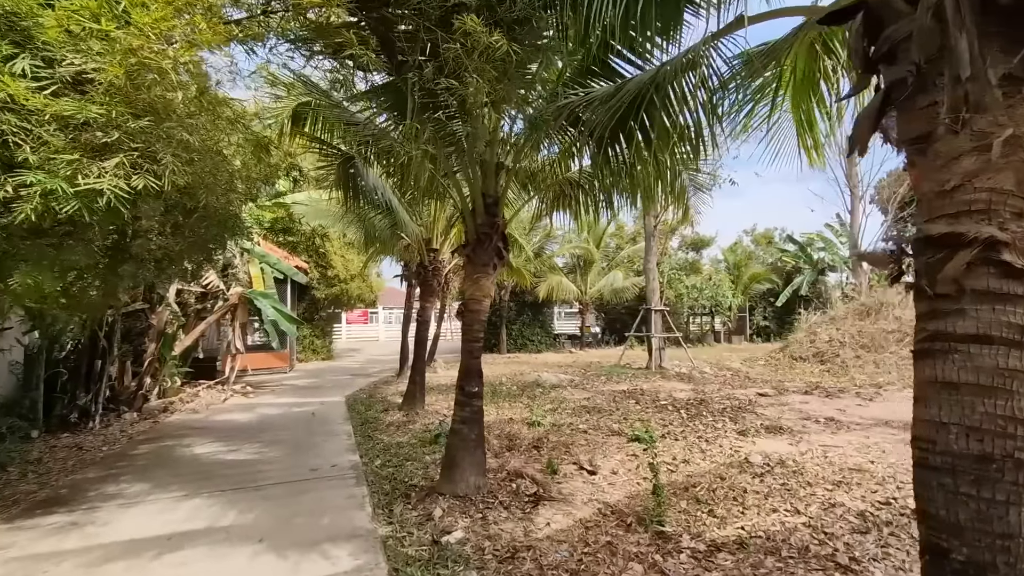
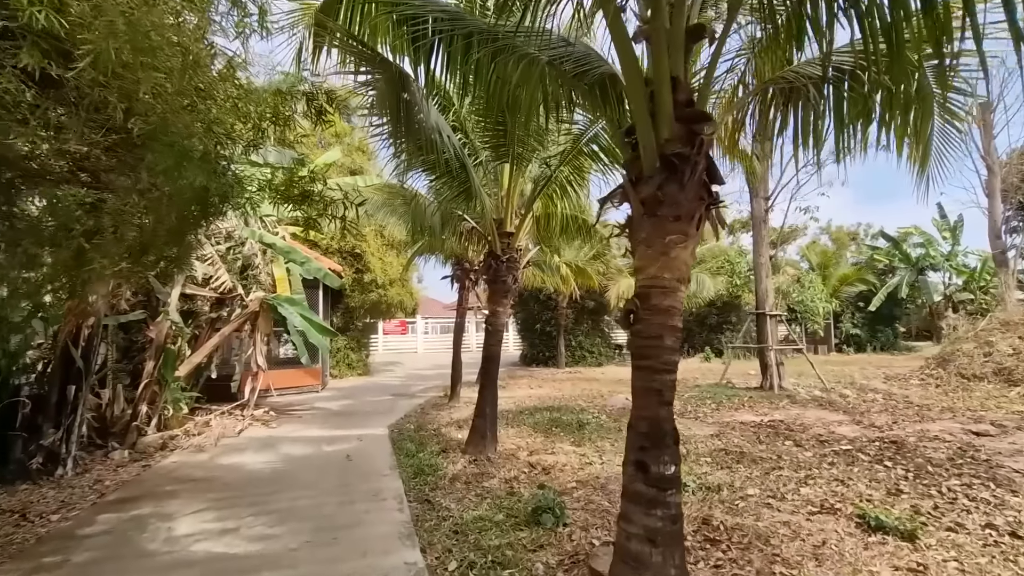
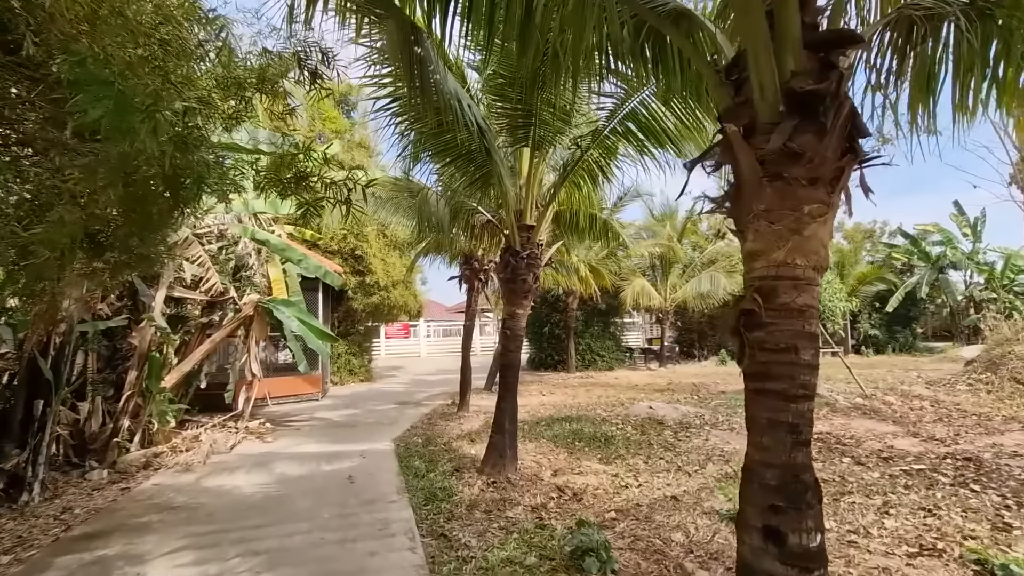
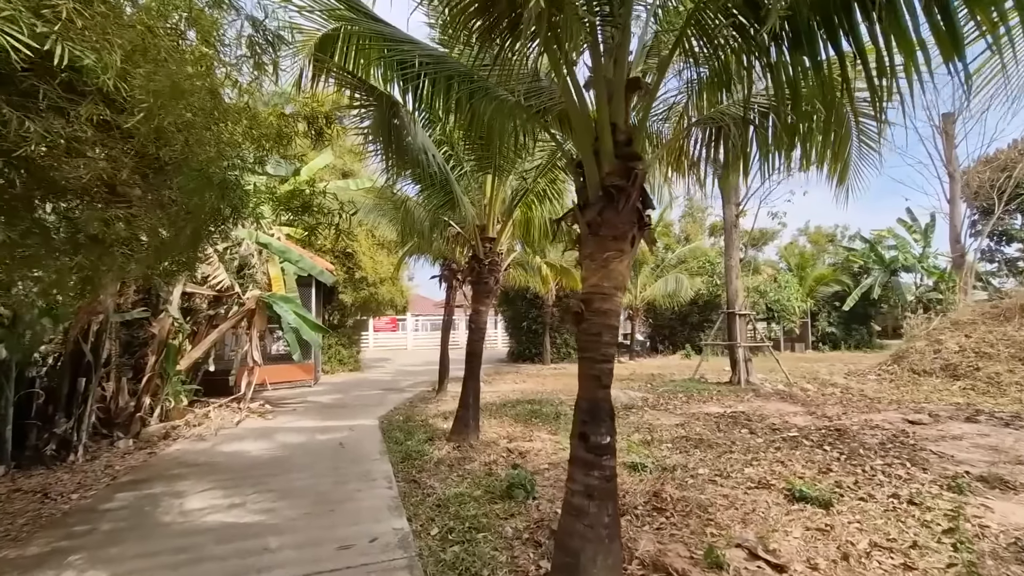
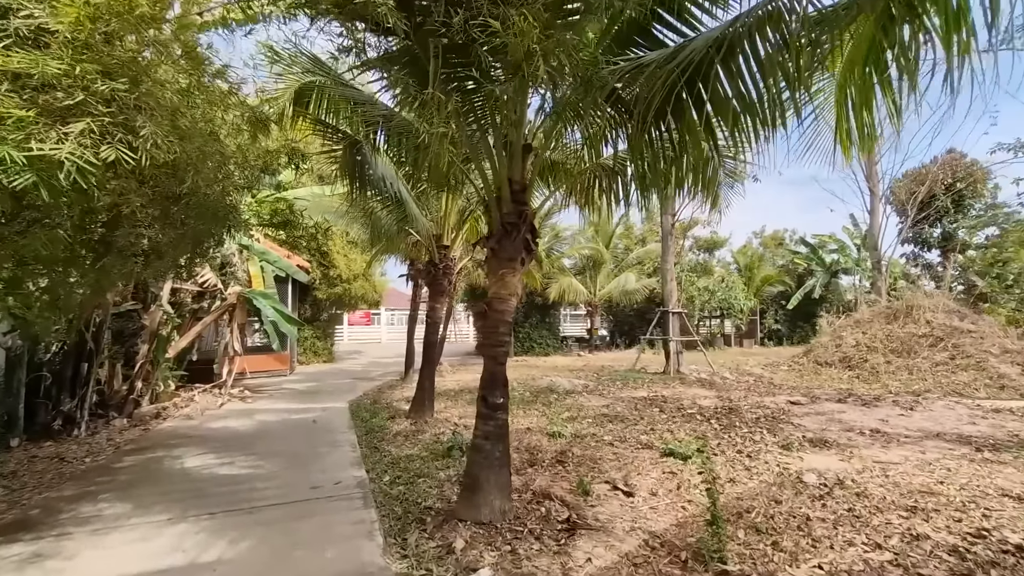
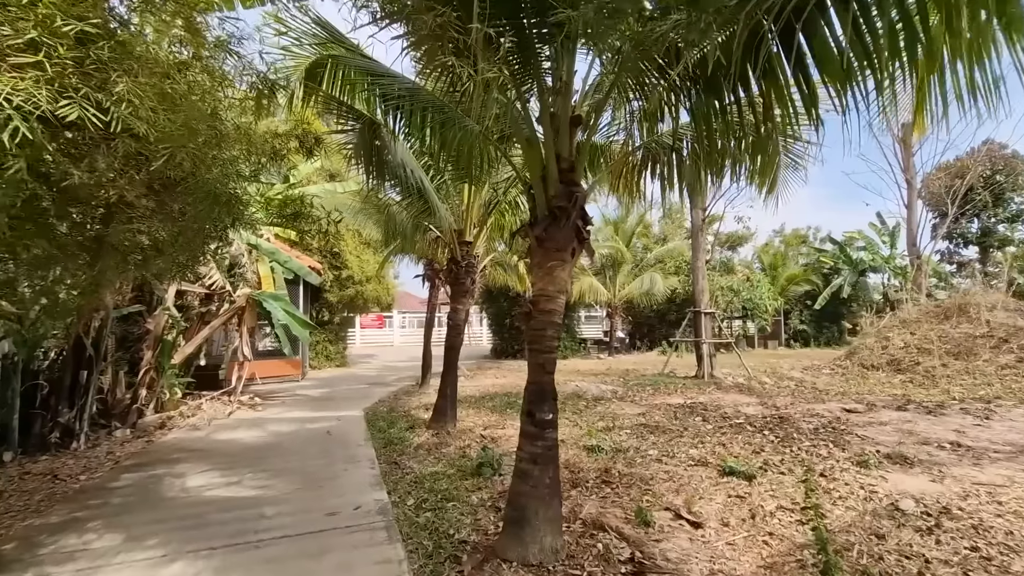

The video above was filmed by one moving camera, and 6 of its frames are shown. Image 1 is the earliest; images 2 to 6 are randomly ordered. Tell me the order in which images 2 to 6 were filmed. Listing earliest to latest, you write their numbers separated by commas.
5, 6, 4, 2, 3
